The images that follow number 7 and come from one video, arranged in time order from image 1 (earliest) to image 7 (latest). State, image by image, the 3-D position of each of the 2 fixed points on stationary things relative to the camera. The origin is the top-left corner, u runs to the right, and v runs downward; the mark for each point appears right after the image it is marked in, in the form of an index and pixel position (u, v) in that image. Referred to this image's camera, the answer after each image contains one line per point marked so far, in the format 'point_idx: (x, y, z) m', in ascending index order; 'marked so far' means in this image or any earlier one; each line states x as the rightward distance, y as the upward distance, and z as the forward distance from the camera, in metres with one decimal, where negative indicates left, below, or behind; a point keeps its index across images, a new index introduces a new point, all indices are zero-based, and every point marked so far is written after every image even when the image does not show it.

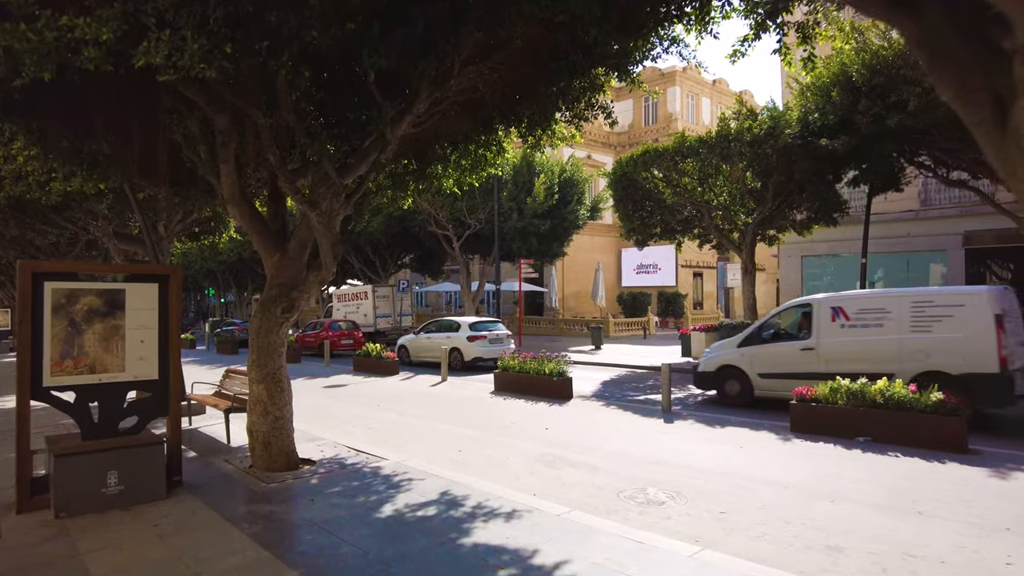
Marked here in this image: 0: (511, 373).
0: (0.0, -1.7, +13.1) m
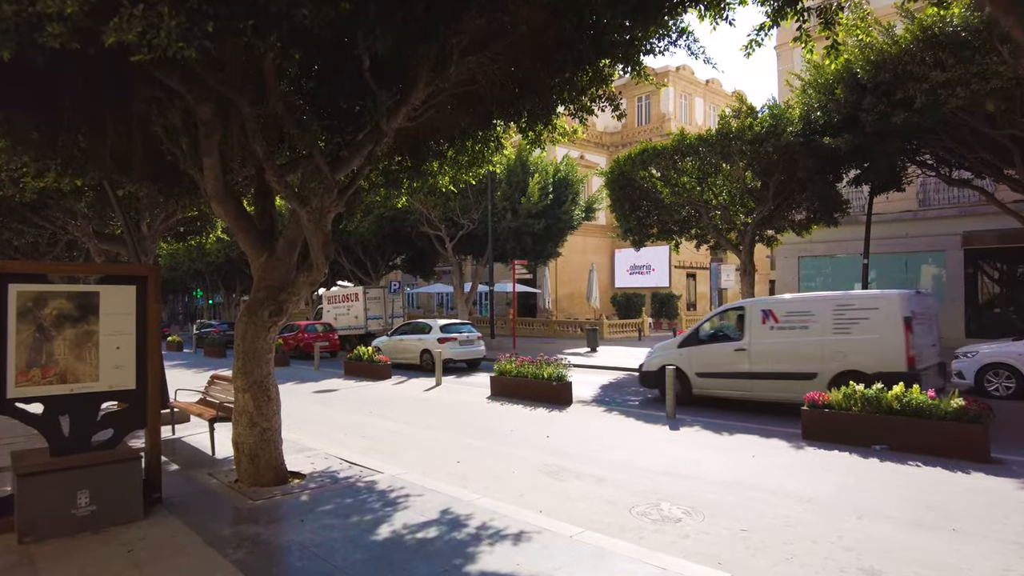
0: (-0.1, -1.8, +12.7) m
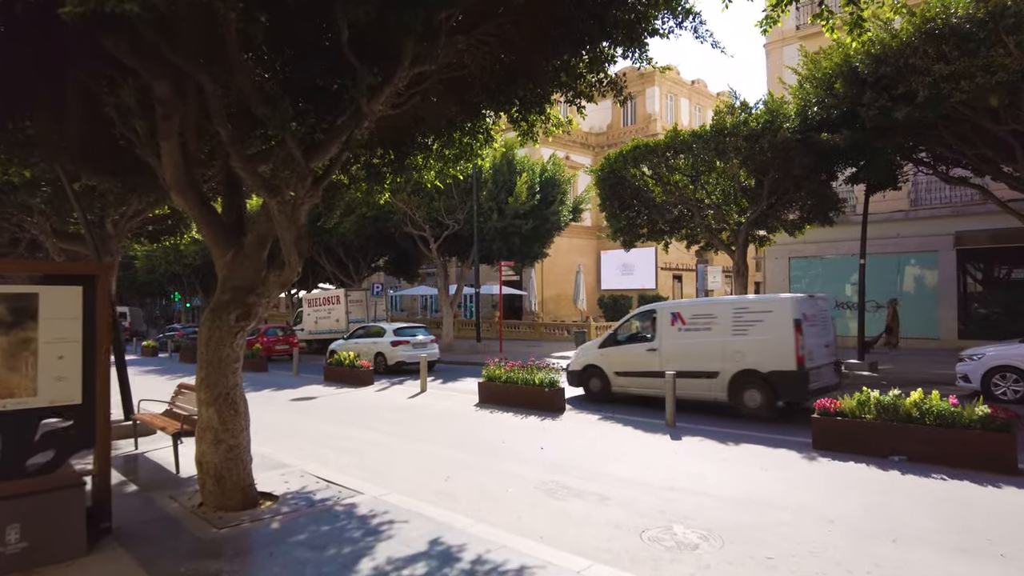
0: (-0.3, -1.8, +12.0) m
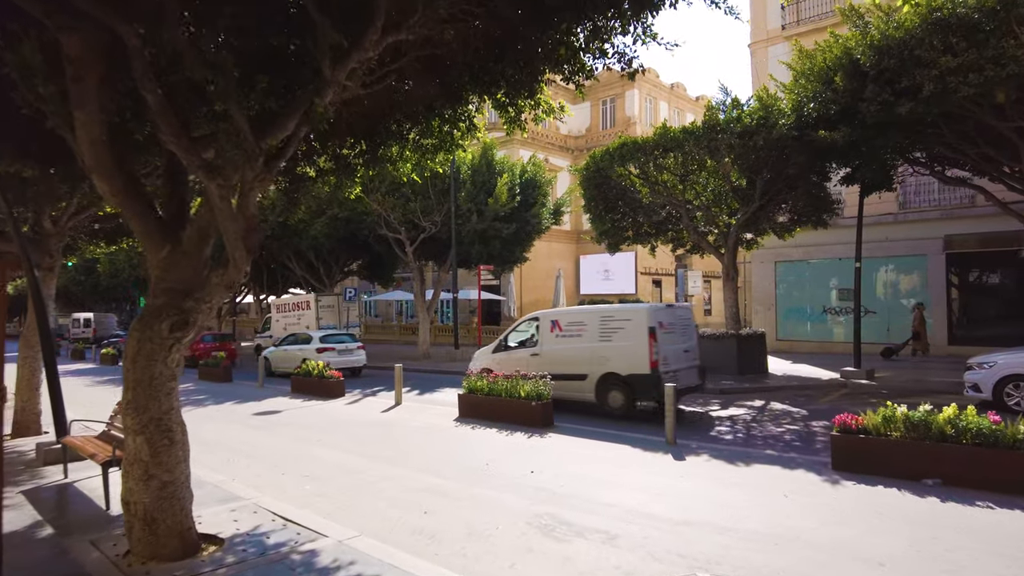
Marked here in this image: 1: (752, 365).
0: (-0.6, -1.9, +11.1) m
1: (+6.0, -2.0, +16.2) m
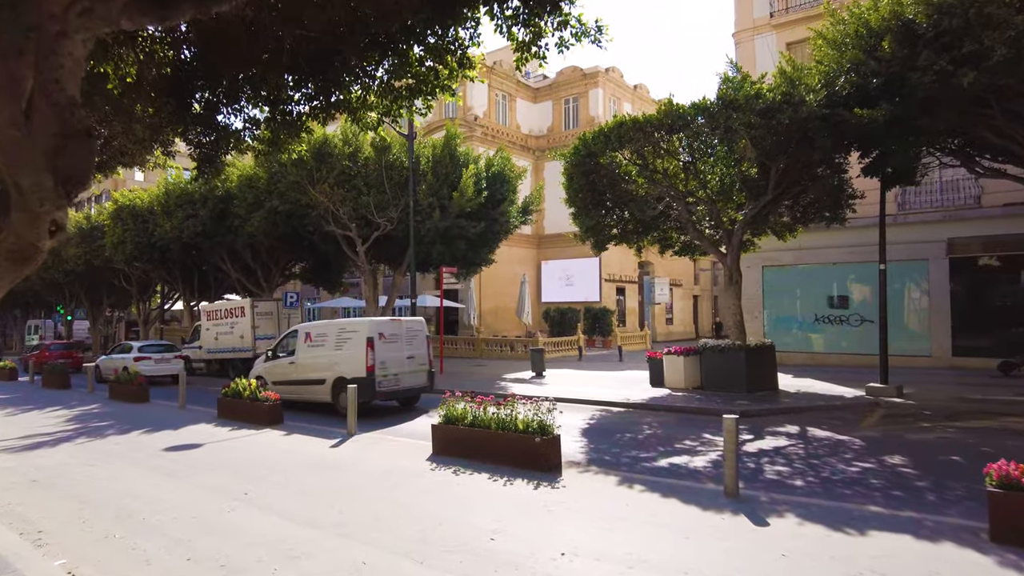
0: (-0.7, -1.9, +8.6) m
1: (+5.4, -2.1, +14.1) m
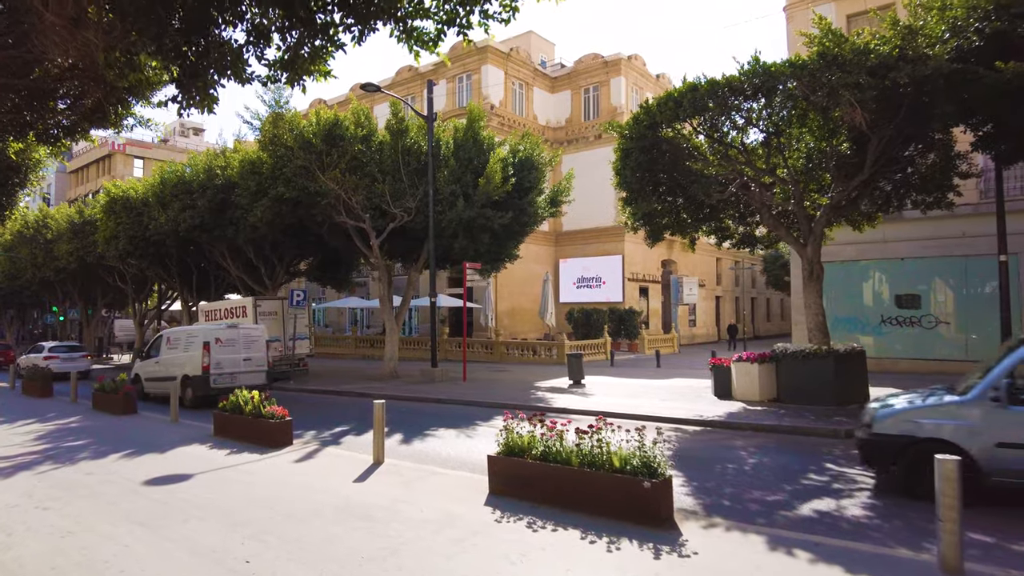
0: (+0.2, -1.7, +6.5) m
1: (+6.3, -2.0, +12.0) m
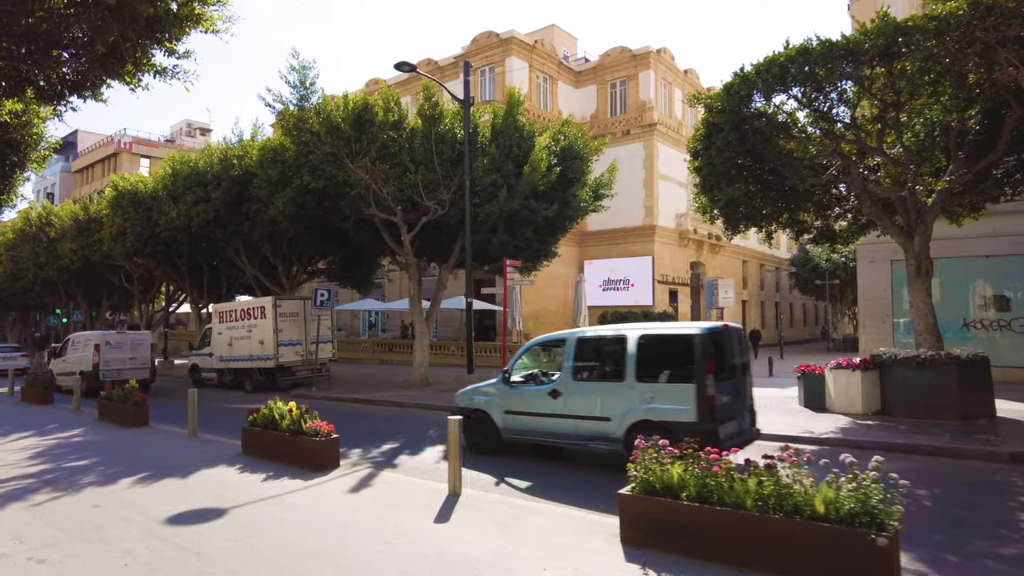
0: (+1.3, -1.6, +4.8) m
1: (+7.5, -1.9, +10.4) m
